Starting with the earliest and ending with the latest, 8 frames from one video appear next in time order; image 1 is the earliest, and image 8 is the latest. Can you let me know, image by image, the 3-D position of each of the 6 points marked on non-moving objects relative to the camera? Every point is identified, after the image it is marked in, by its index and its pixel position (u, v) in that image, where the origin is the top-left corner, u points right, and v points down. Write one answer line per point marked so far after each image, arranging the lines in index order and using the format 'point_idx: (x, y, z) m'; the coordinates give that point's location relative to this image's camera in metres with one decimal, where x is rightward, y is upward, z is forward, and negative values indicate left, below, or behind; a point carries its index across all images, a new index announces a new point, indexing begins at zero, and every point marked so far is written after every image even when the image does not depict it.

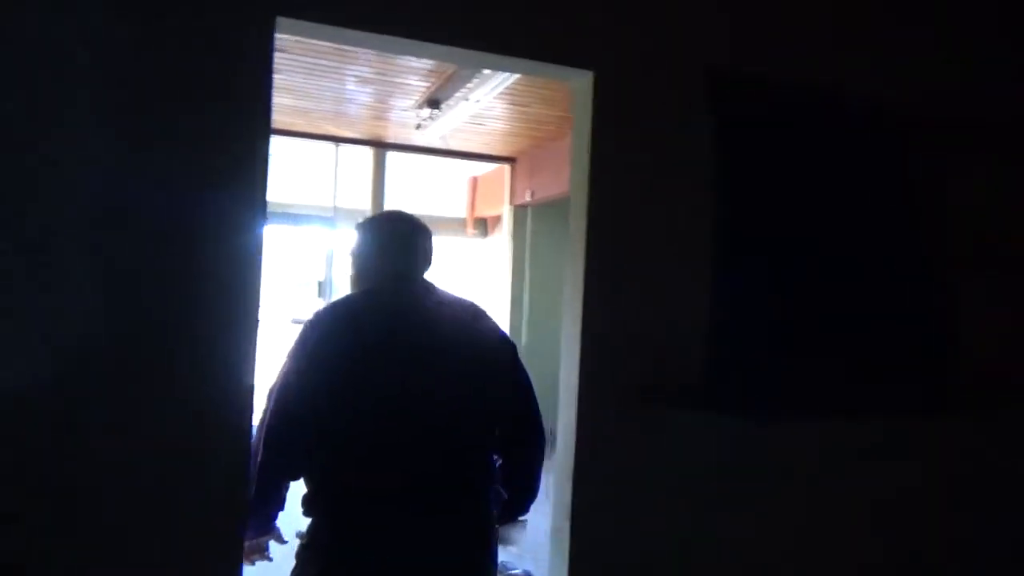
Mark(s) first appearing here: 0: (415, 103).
0: (-0.6, +1.2, +5.1) m
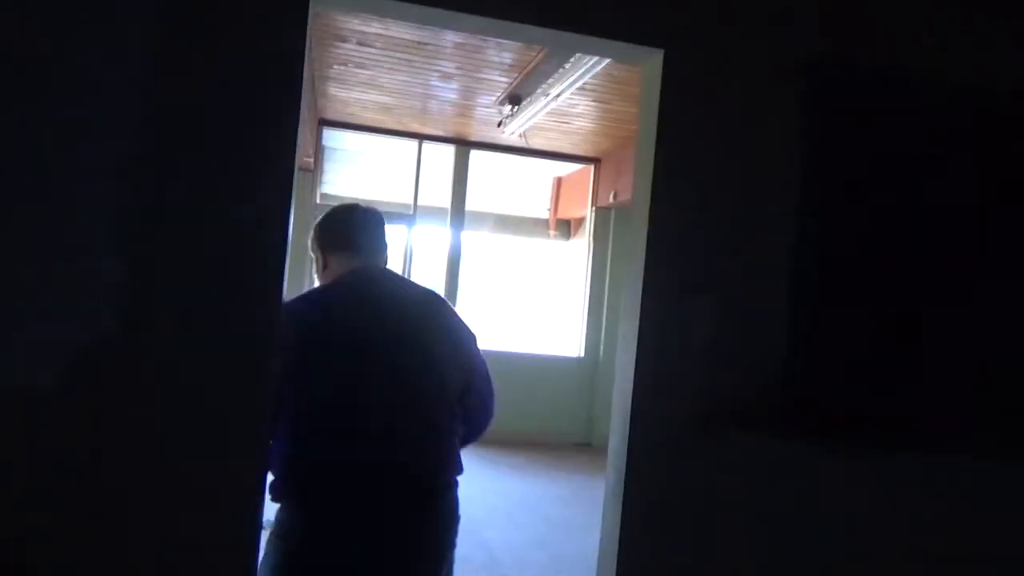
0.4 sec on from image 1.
0: (-0.1, +1.2, +5.0) m
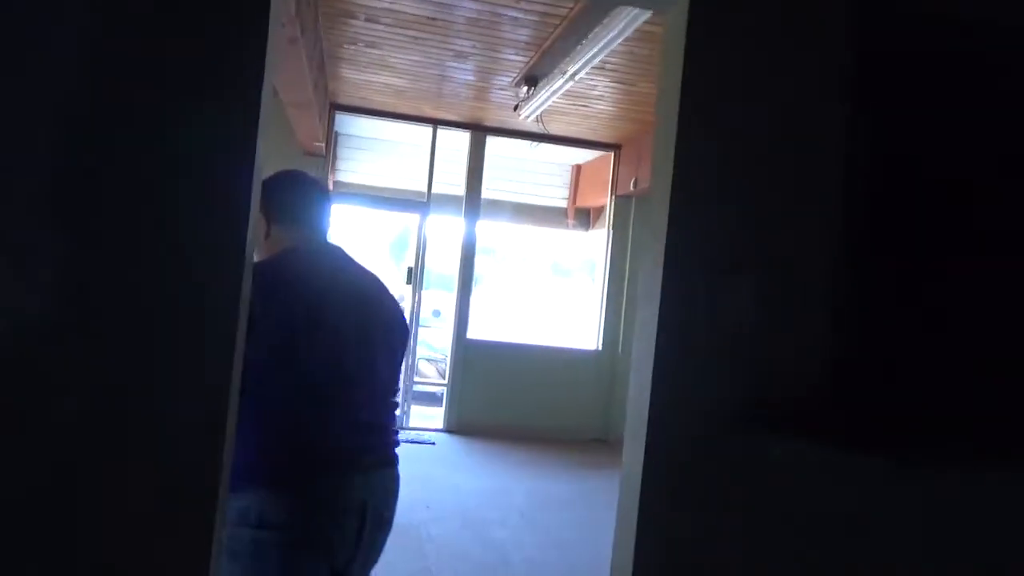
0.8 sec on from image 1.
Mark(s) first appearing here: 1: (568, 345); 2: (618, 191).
0: (0.0, +1.3, +4.8) m
1: (+0.4, -0.5, +6.5) m
2: (+0.9, +0.8, +6.4) m
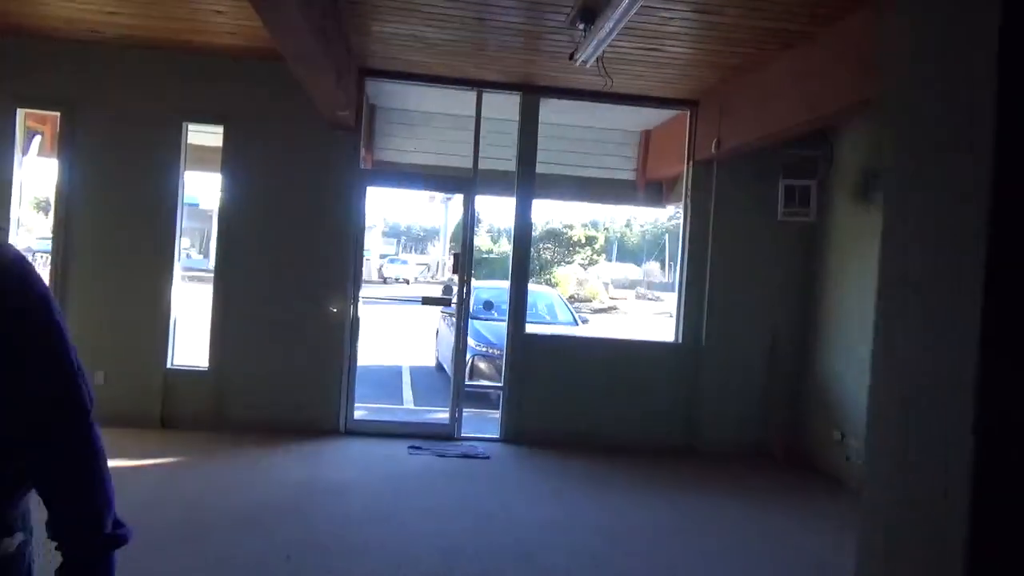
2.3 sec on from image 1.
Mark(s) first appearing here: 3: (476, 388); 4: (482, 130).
0: (+0.3, +1.3, +3.9) m
1: (+0.9, -0.3, +5.6) m
2: (+1.3, +0.9, +5.5) m
3: (-0.2, -0.7, +5.5) m
4: (-0.2, +1.1, +5.4) m
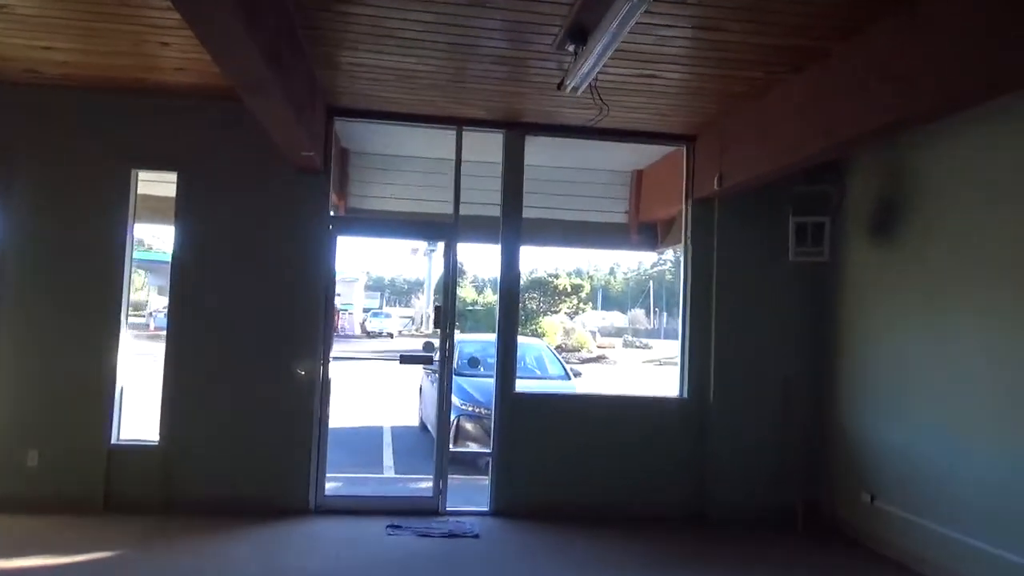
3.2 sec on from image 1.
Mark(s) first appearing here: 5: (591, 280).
0: (+0.2, +1.1, +3.5) m
1: (+0.8, -0.7, +5.1) m
2: (+1.2, +0.6, +5.1) m
3: (-0.3, -1.0, +4.9) m
4: (-0.3, +0.7, +5.0) m
5: (+0.5, 0.0, +5.1) m
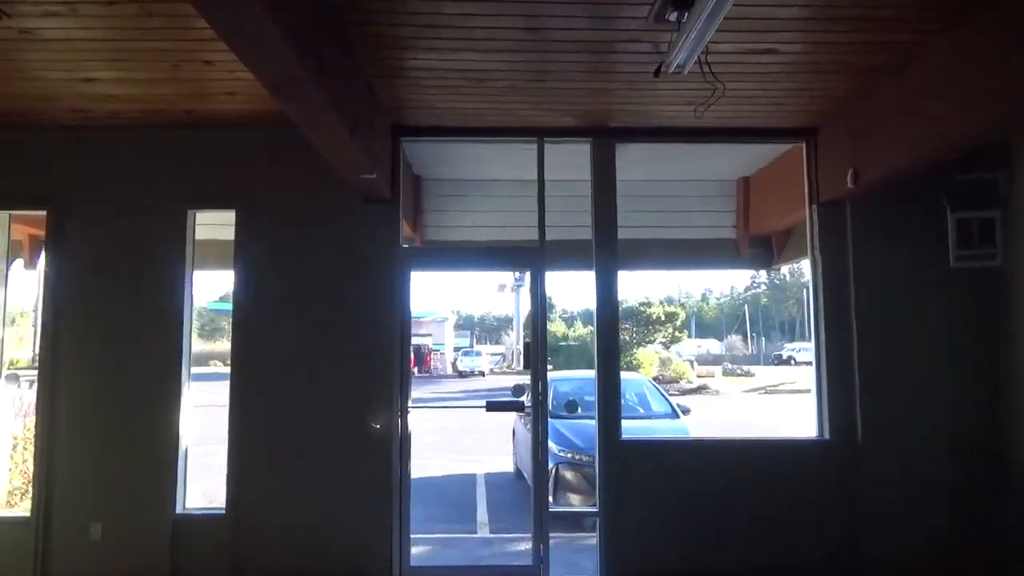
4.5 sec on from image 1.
0: (+0.5, +1.0, +2.9) m
1: (+1.4, -0.8, +4.3) m
2: (+1.7, +0.5, +4.3) m
3: (+0.3, -1.2, +4.2) m
4: (+0.2, +0.5, +4.4) m
5: (+1.1, -0.1, +4.4) m
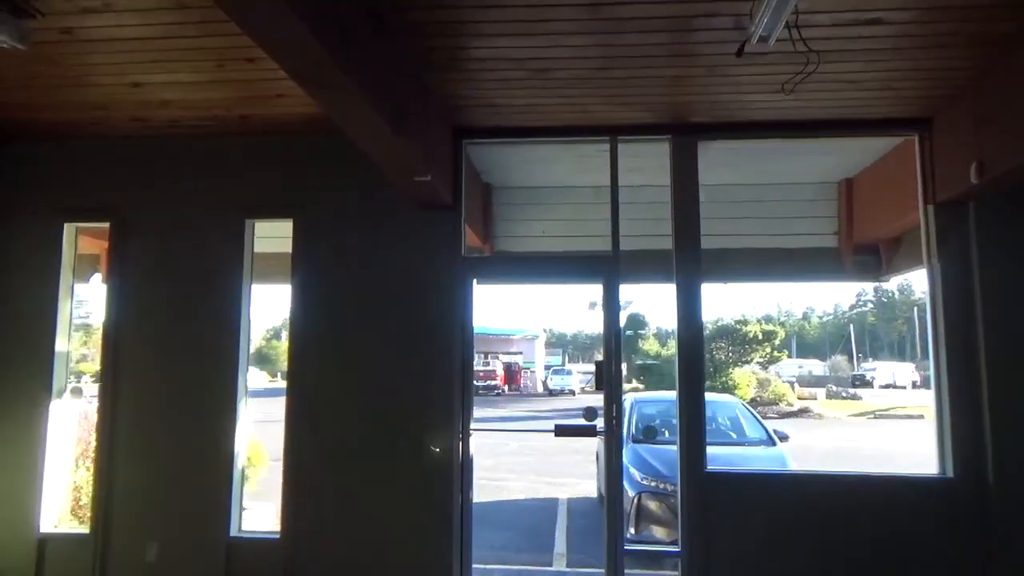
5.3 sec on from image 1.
0: (+0.7, +1.0, +2.5) m
1: (+1.8, -0.9, +3.8) m
2: (+2.1, +0.4, +3.8) m
3: (+0.6, -1.2, +3.8) m
4: (+0.5, +0.5, +4.0) m
5: (+1.4, -0.2, +3.9) m
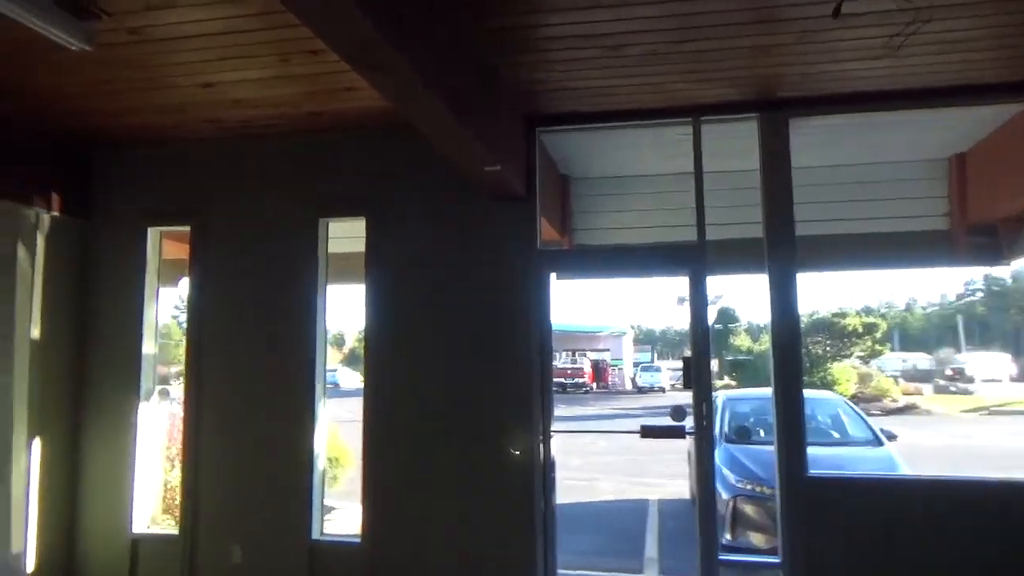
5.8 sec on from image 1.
0: (+0.9, +1.0, +2.2) m
1: (+2.1, -0.8, +3.4) m
2: (+2.4, +0.5, +3.4) m
3: (+1.0, -1.2, +3.6) m
4: (+0.9, +0.5, +3.8) m
5: (+1.8, -0.1, +3.6) m
